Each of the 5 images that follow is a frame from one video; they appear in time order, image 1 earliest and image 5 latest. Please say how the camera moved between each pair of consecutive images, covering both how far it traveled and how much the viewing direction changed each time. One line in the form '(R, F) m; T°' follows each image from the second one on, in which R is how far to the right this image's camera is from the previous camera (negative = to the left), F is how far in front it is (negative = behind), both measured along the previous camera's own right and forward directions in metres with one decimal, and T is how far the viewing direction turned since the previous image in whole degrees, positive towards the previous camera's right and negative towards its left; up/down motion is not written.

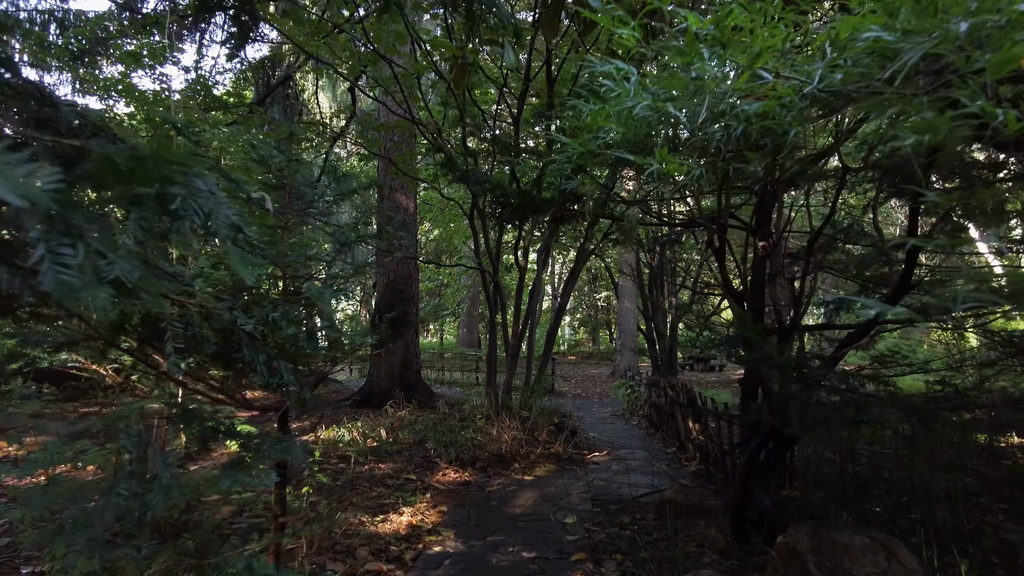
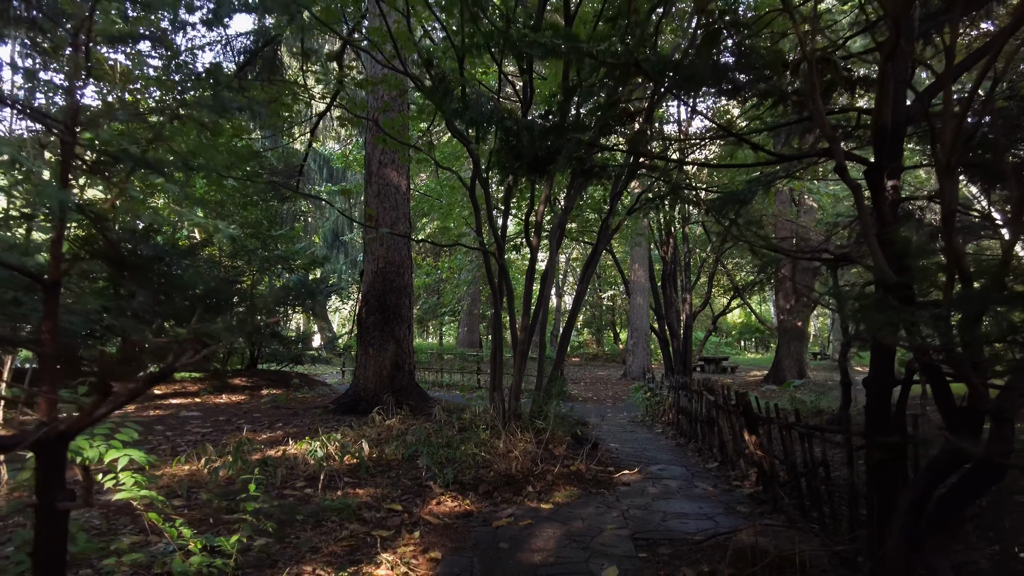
(-0.1, +1.1) m; 0°
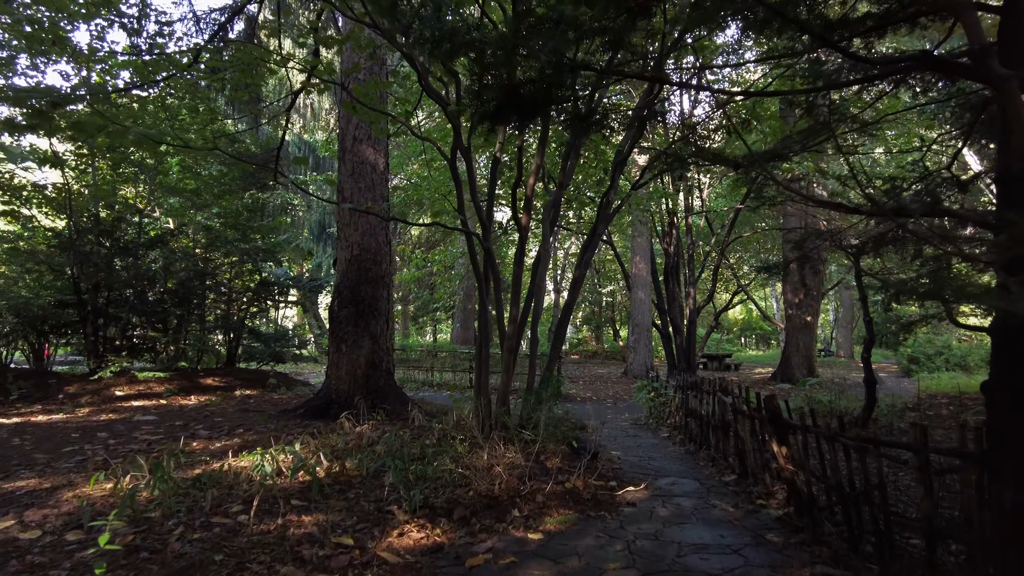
(+0.1, +0.8) m; 0°
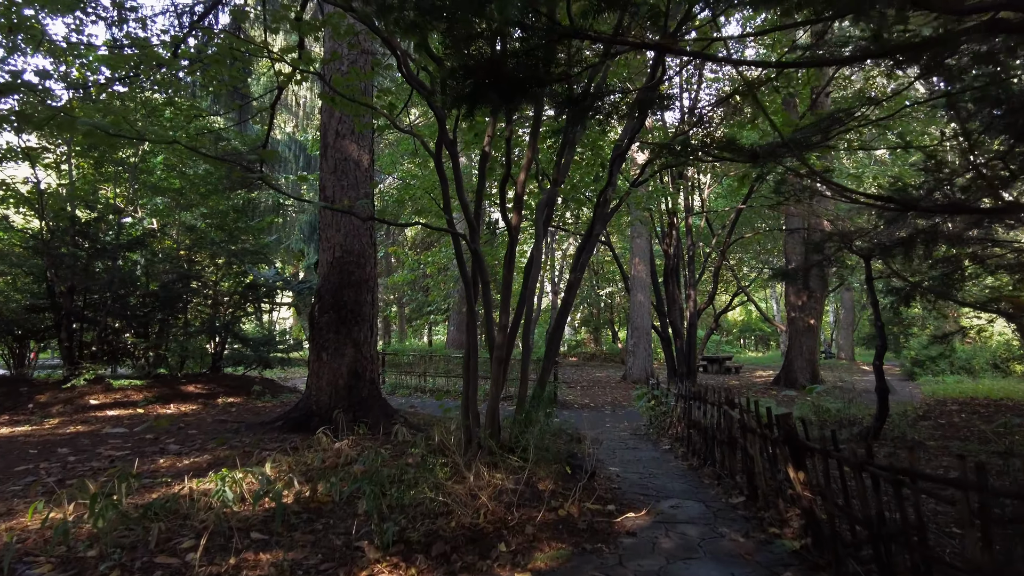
(+0.1, +0.4) m; 0°
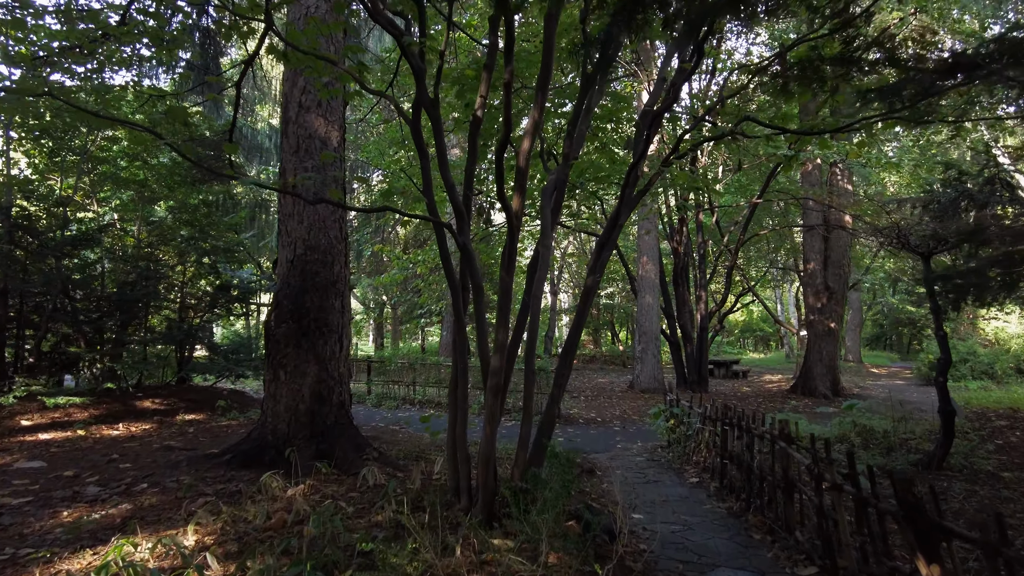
(0.0, +1.1) m; 0°
